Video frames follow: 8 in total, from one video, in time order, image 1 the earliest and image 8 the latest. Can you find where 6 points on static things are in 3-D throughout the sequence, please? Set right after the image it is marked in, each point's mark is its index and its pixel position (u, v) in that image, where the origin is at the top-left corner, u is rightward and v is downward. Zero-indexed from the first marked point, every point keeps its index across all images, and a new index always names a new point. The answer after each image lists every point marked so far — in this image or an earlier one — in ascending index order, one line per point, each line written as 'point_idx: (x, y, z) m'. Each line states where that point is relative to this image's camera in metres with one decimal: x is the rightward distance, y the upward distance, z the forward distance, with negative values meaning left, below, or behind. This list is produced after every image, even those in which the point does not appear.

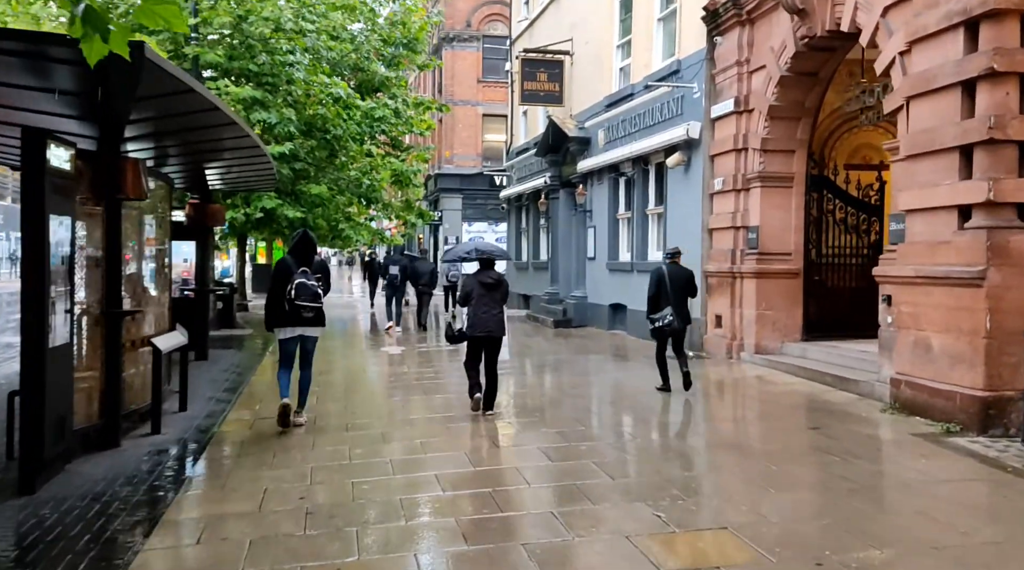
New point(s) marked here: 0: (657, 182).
0: (+2.5, +1.8, +14.6) m
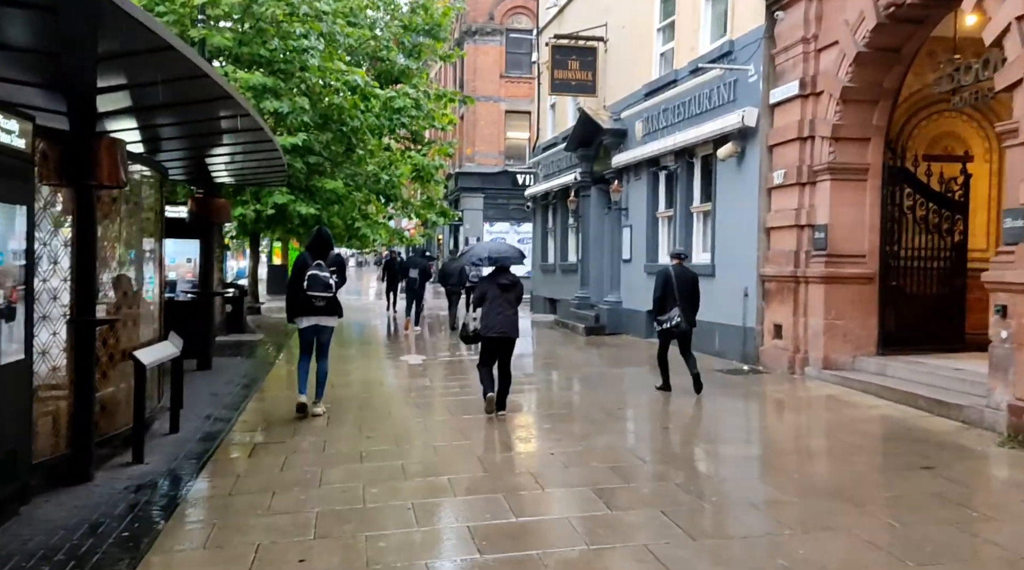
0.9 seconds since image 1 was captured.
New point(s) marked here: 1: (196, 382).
0: (+3.0, +1.7, +13.3) m
1: (-4.3, -1.3, +11.6) m
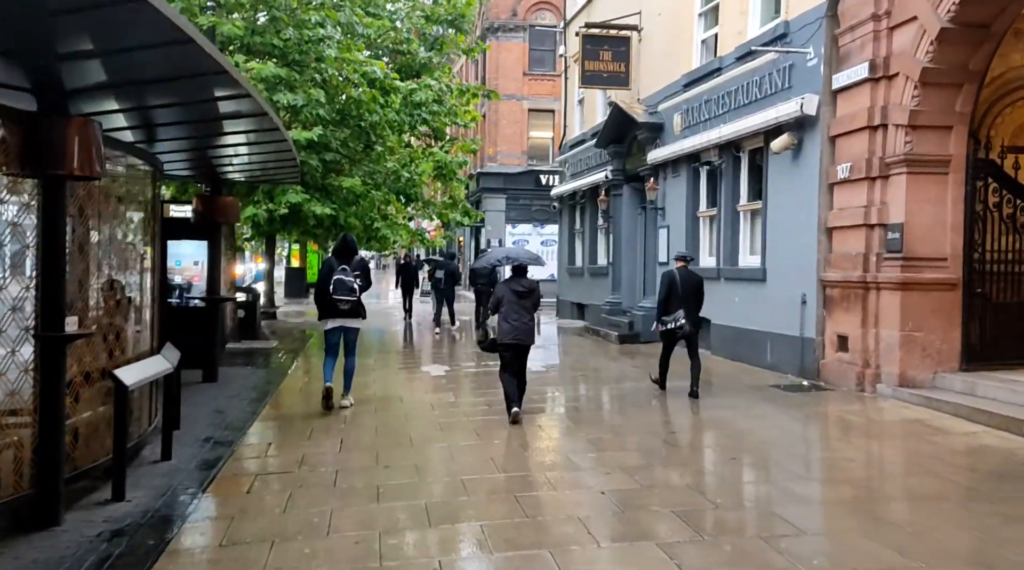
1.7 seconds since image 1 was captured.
0: (+3.4, +1.6, +12.2) m
1: (-3.9, -1.4, +10.6) m
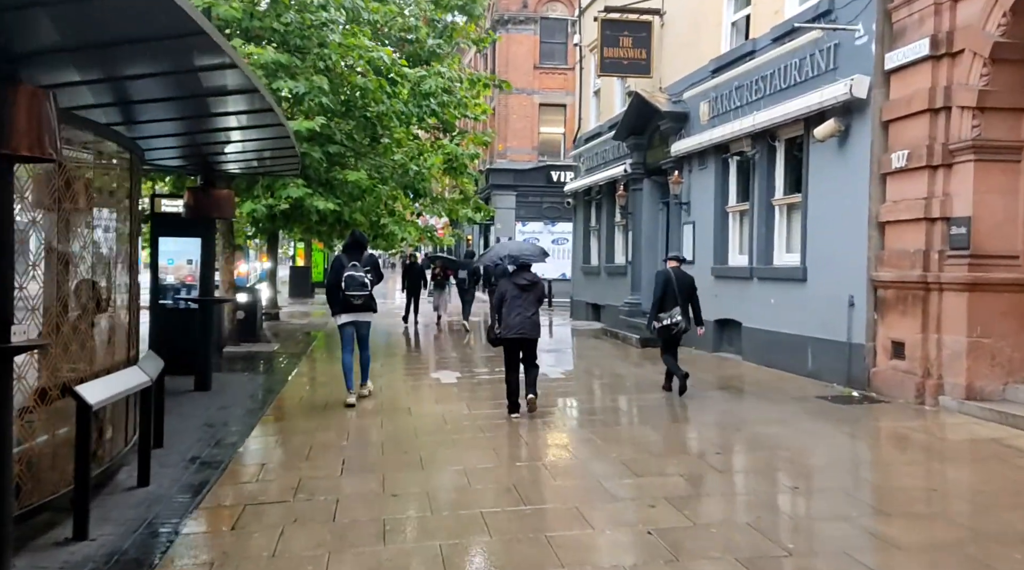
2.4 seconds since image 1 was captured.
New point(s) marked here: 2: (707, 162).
0: (+3.7, +1.6, +11.3) m
1: (-3.7, -1.4, +9.8) m
2: (+3.1, +1.9, +13.3) m
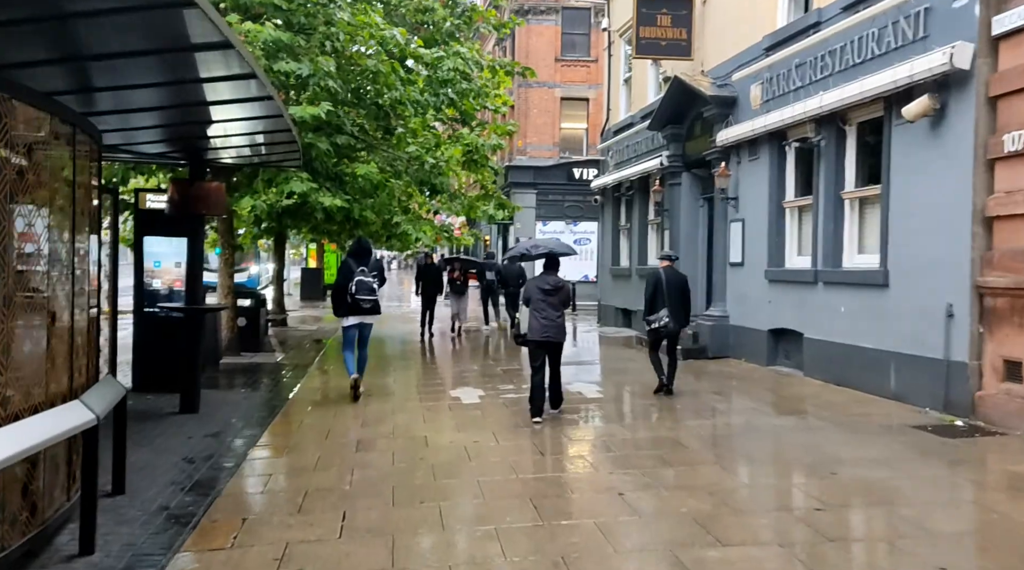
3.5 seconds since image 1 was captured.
0: (+4.0, +1.5, +9.8) m
1: (-3.4, -1.4, +8.4) m
2: (+3.4, +1.9, +11.9) m
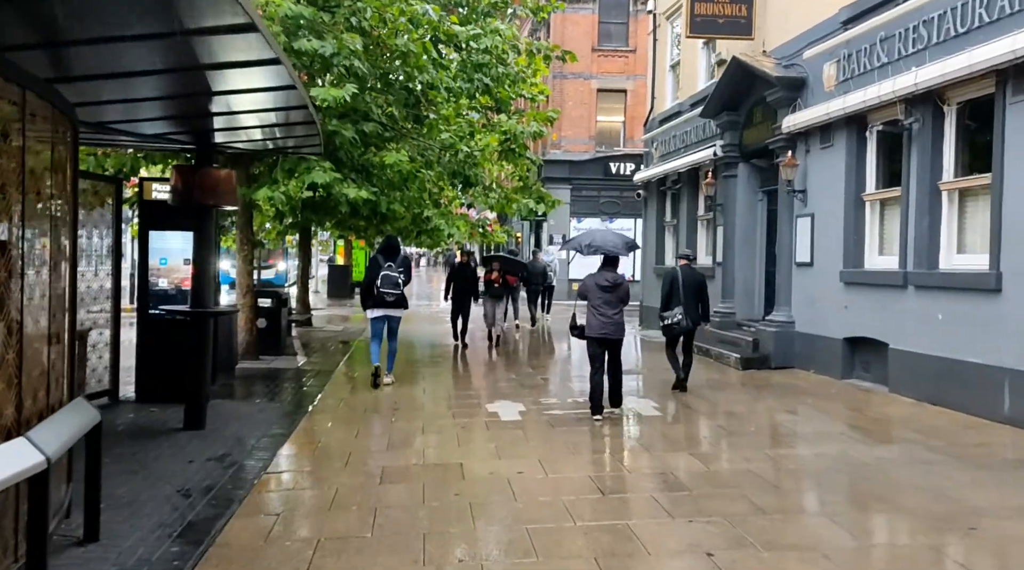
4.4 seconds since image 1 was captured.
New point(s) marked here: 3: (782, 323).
0: (+4.5, +1.5, +8.5) m
1: (-3.0, -1.4, +7.4) m
2: (+4.0, +1.8, +10.6) m
3: (+3.7, -0.5, +11.7) m
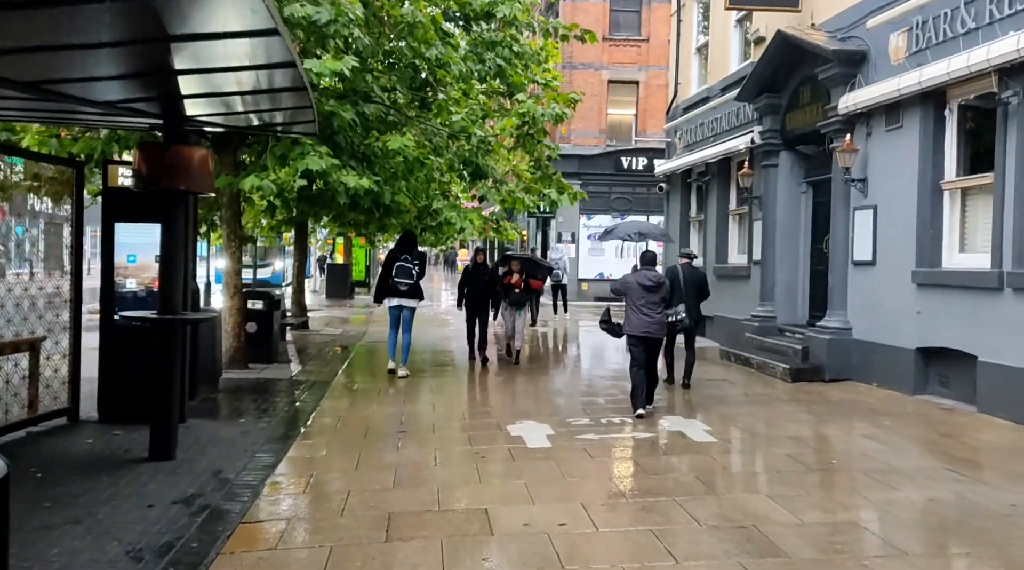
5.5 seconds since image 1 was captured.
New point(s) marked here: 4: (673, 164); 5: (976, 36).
0: (+4.7, +1.5, +7.2) m
1: (-2.7, -1.4, +6.0) m
2: (+4.2, +1.8, +9.2) m
3: (+3.9, -0.5, +10.3) m
4: (+3.0, +2.3, +16.1) m
5: (+4.4, +2.4, +8.2) m
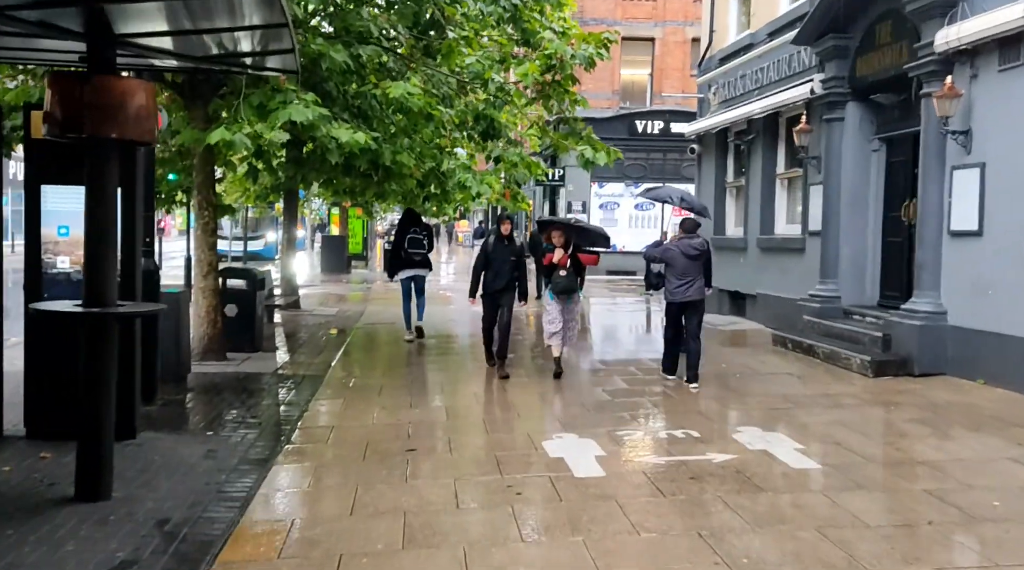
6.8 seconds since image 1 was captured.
0: (+5.0, +1.6, +5.4) m
1: (-2.4, -1.4, +4.3) m
2: (+4.5, +2.0, +7.5) m
3: (+4.2, -0.3, +8.6) m
4: (+3.3, +2.7, +14.3) m
5: (+4.7, +2.6, +6.3) m
